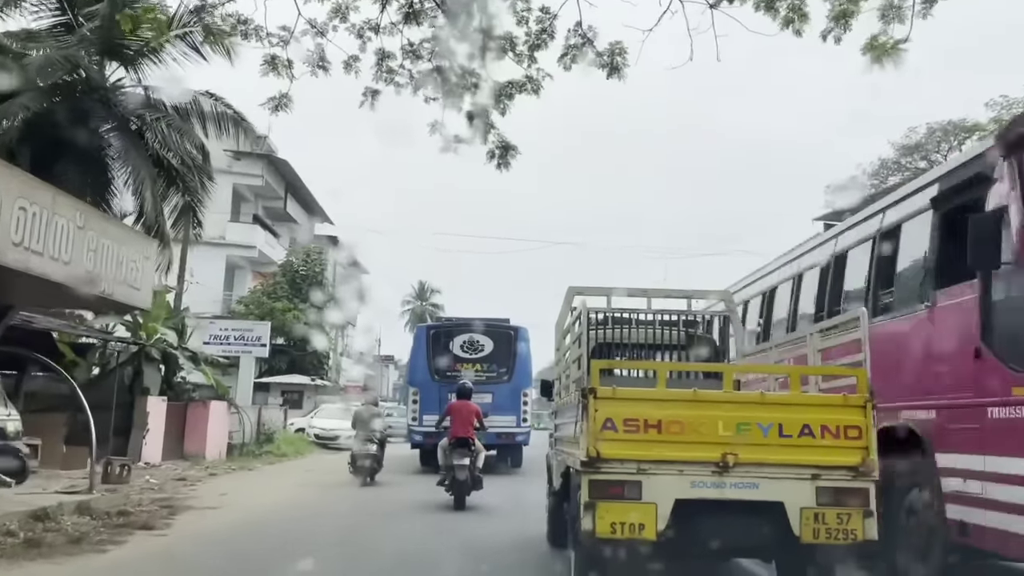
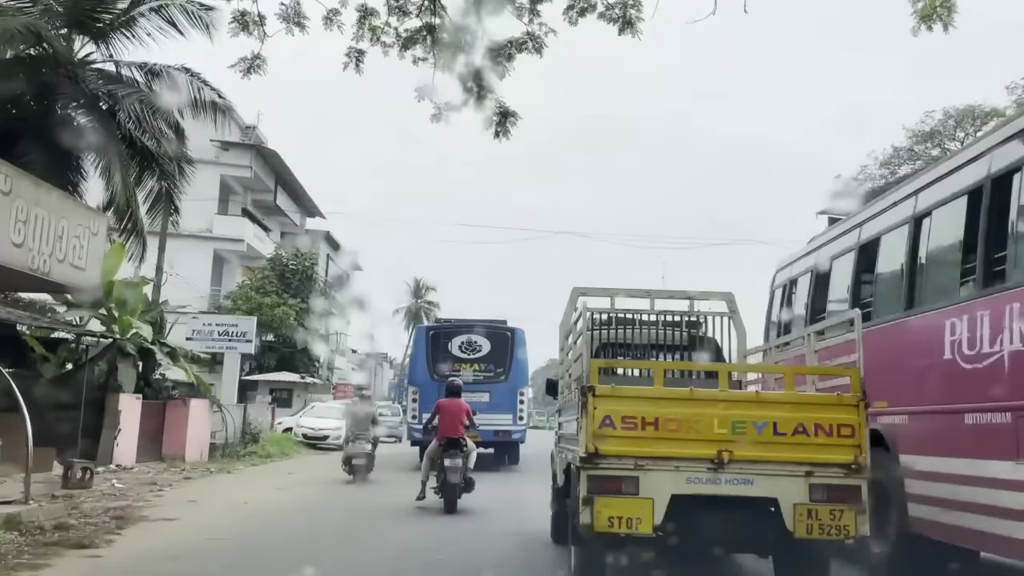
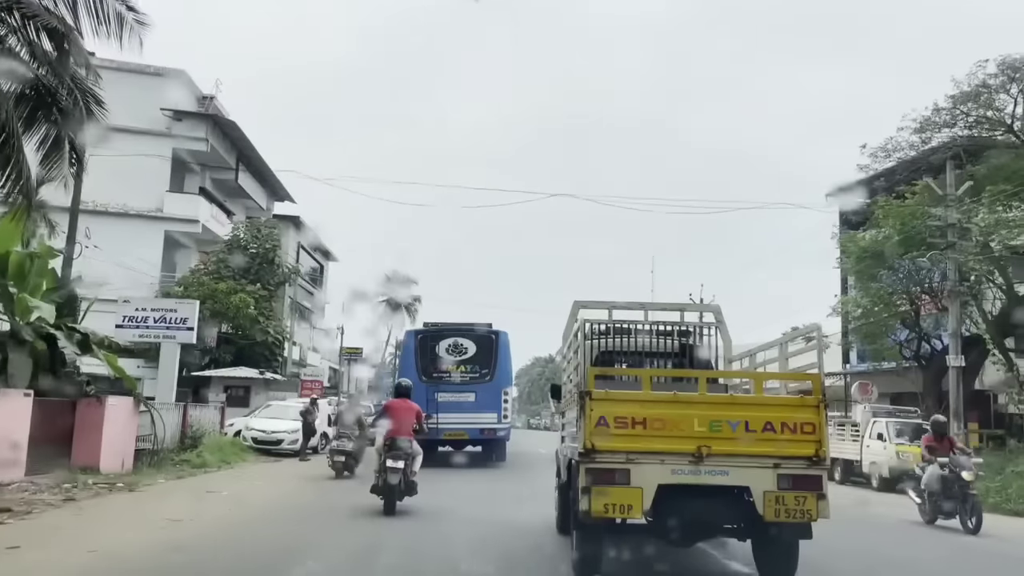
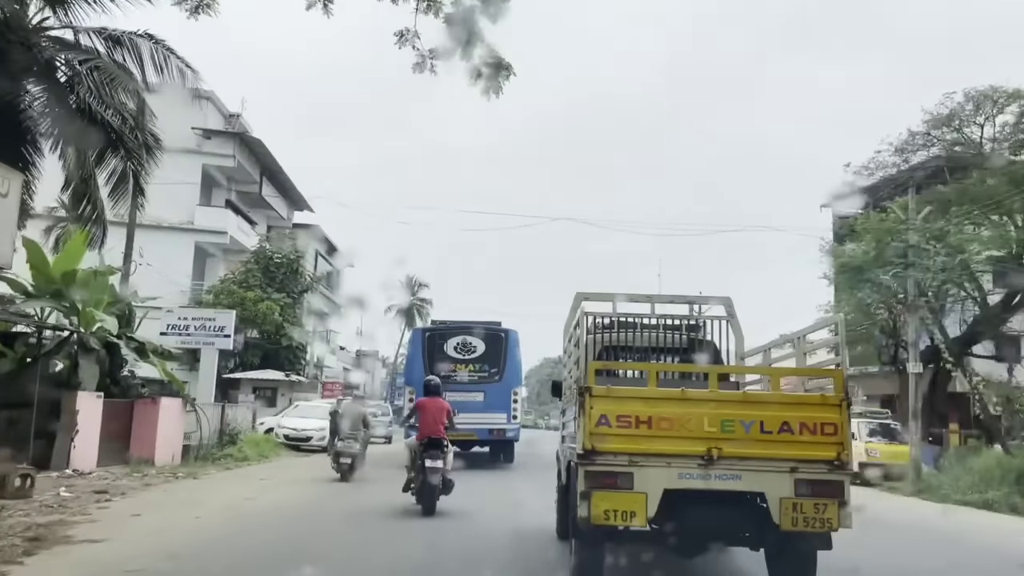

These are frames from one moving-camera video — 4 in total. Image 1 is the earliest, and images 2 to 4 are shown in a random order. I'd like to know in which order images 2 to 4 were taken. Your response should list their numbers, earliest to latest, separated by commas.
2, 4, 3
